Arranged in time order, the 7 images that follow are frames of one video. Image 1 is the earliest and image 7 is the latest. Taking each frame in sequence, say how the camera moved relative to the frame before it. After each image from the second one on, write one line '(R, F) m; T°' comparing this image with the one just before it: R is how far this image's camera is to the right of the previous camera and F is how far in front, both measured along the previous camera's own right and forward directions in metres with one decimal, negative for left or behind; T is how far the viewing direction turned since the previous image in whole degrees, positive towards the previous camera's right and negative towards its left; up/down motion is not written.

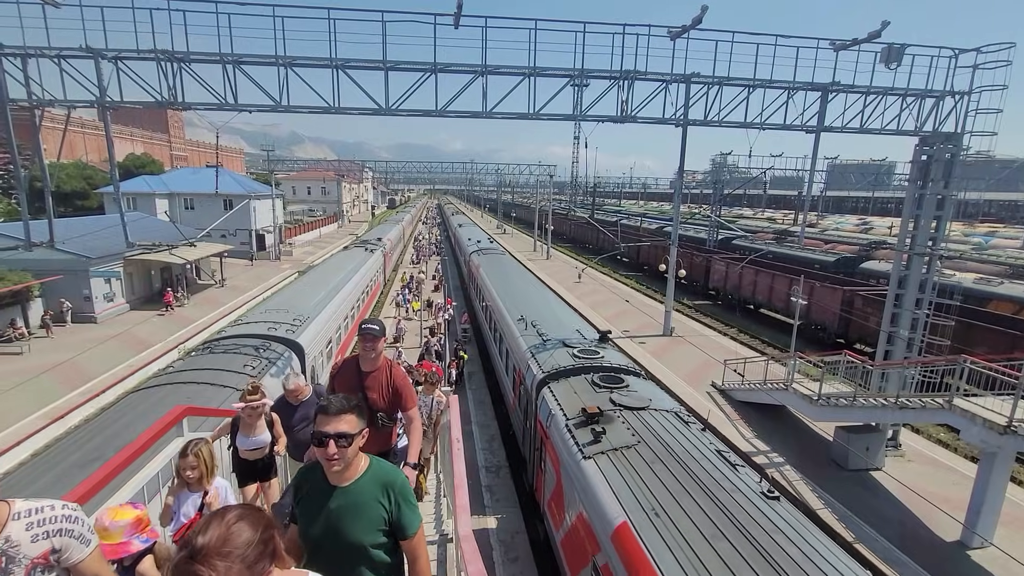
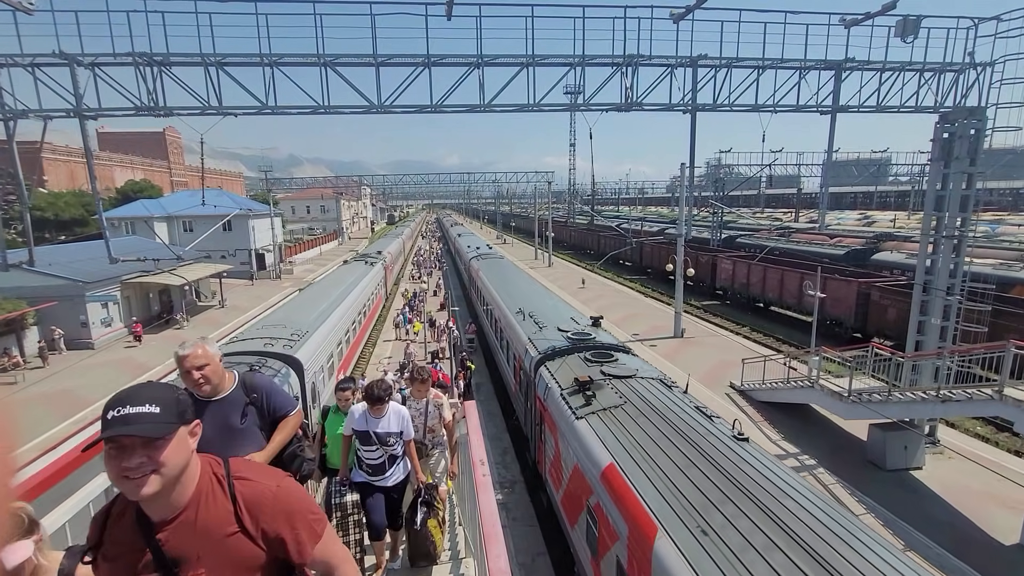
(-0.1, +0.6) m; 0°
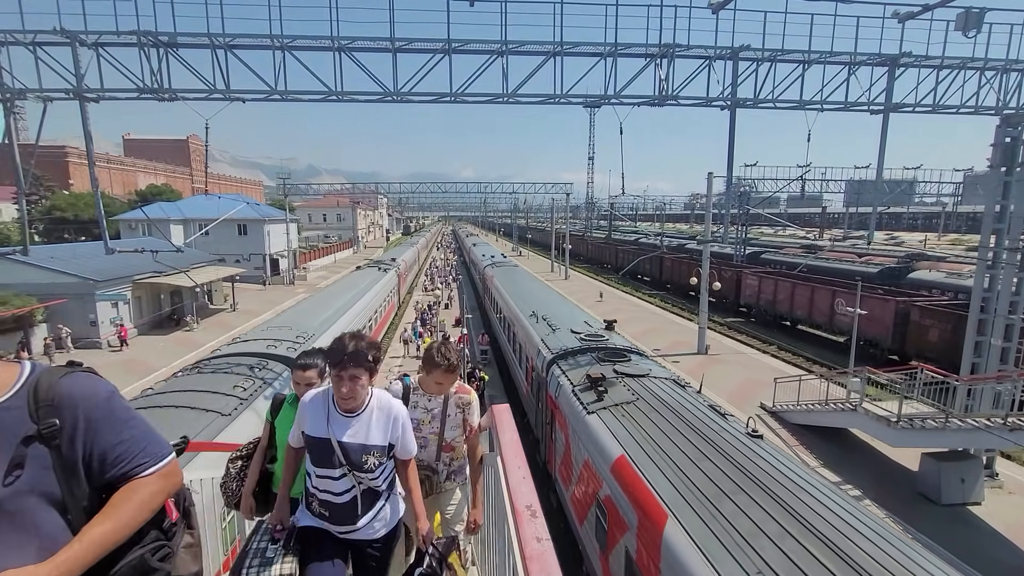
(-0.1, +0.7) m; -1°
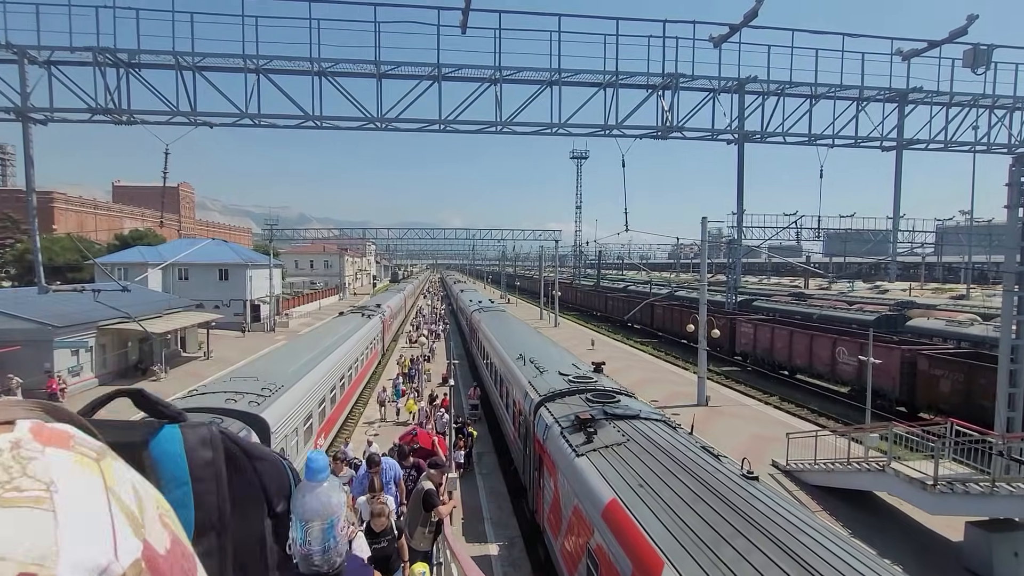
(-0.1, +0.9) m; +1°
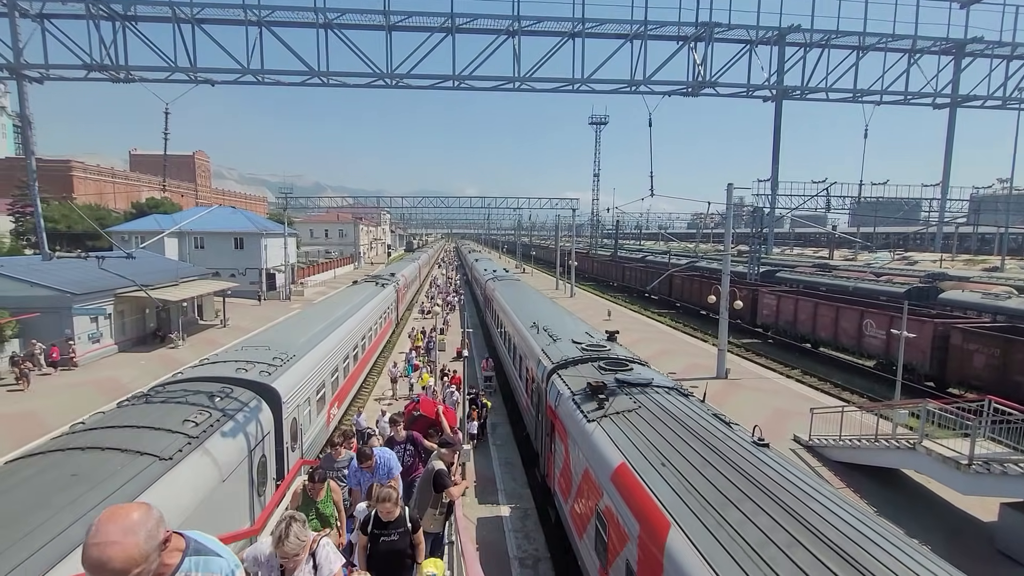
(-0.1, +0.4) m; -2°
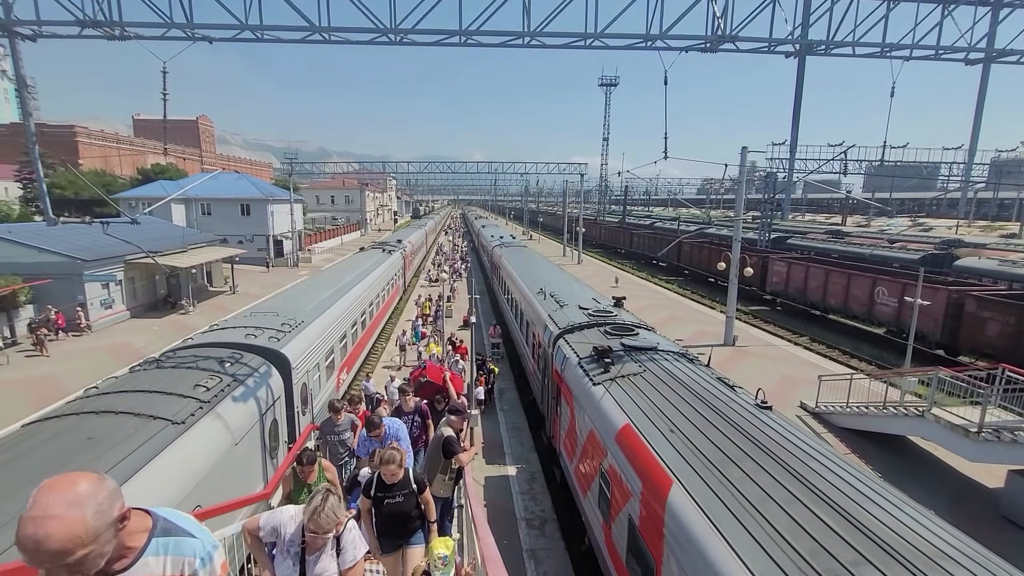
(0.0, +0.1) m; -1°
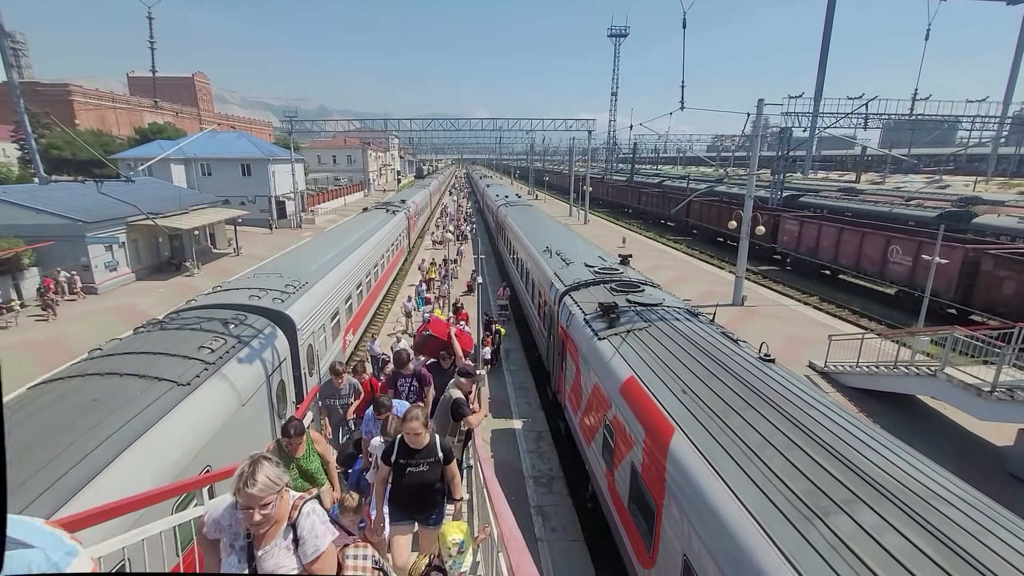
(-0.1, +0.2) m; -1°
